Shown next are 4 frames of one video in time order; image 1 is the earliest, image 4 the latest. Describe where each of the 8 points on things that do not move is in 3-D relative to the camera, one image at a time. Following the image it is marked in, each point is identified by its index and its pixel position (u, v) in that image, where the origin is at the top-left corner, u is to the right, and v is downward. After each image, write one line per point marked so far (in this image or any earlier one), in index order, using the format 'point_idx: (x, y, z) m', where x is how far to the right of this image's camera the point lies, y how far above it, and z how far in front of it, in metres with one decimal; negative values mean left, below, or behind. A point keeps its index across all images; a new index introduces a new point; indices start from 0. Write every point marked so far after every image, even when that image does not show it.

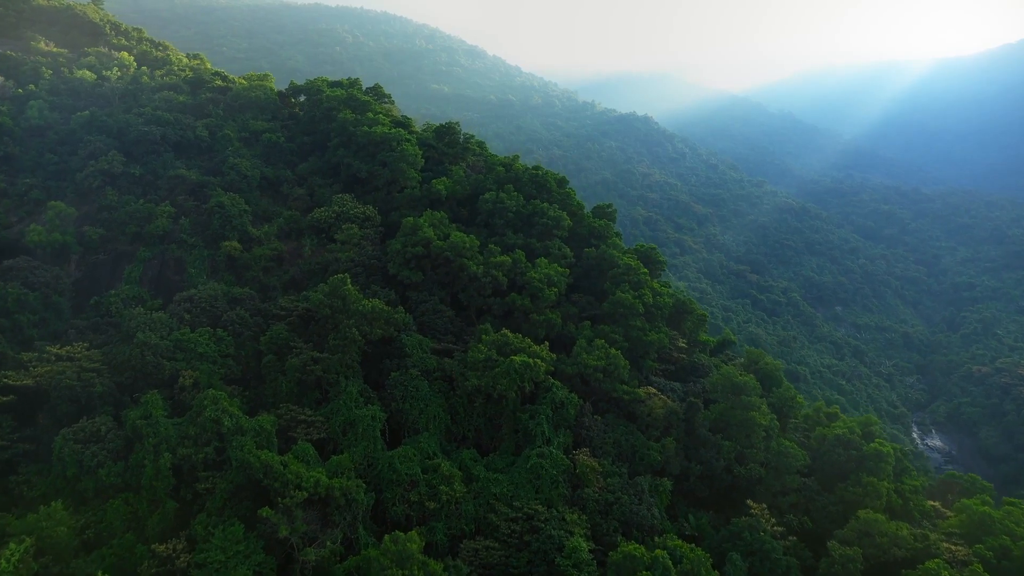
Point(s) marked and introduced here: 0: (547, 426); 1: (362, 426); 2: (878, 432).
0: (+0.8, -2.9, +15.7) m
1: (-3.0, -2.7, +14.9) m
2: (+9.0, -3.6, +18.1) m
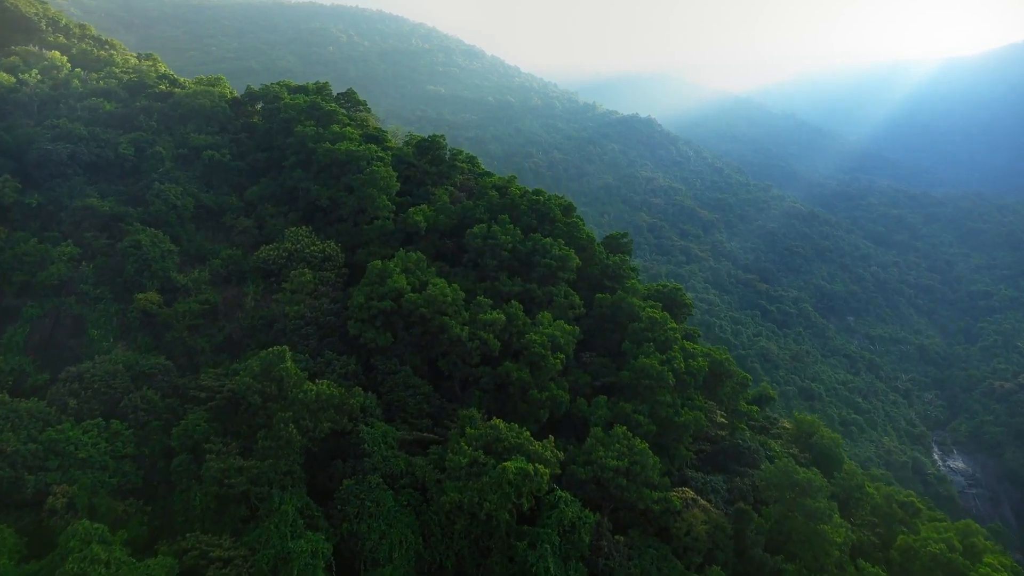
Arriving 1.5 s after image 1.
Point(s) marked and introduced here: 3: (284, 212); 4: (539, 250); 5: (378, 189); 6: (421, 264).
0: (+0.6, -4.2, +11.5) m
1: (-3.1, -4.0, +10.7) m
2: (+8.9, -4.9, +14.0) m
3: (-5.9, +1.9, +18.8) m
4: (+0.6, +0.9, +17.5) m
5: (-3.3, +2.5, +18.2) m
6: (-2.0, +0.5, +16.4) m
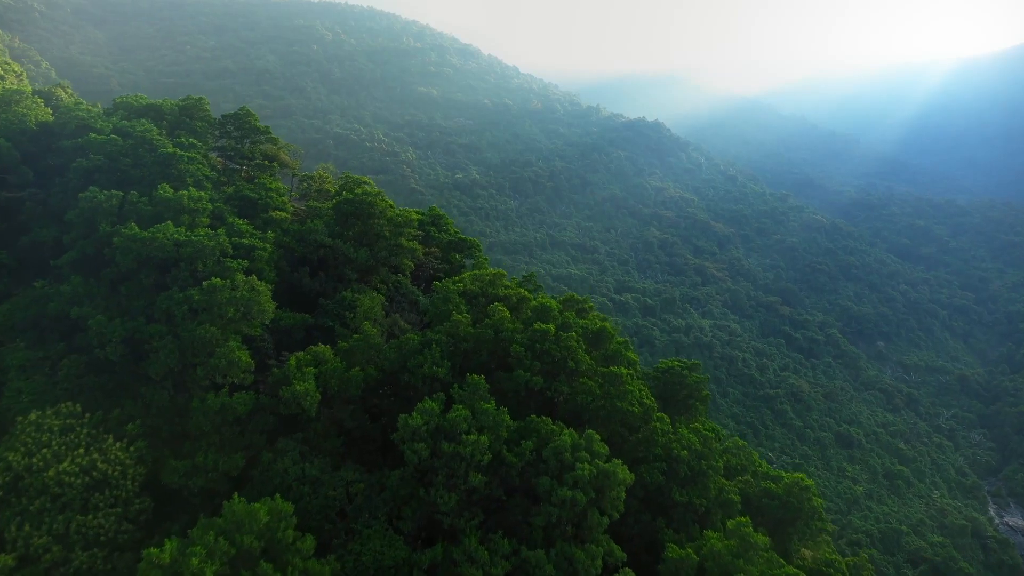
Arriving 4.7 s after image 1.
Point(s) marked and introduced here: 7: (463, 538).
0: (+0.4, -7.1, +2.3) m
1: (-3.4, -6.9, +1.5) m
2: (+8.7, -7.8, +4.8) m
3: (-6.1, -0.9, +9.6) m
4: (+0.4, -2.0, +8.3) m
5: (-3.6, -0.4, +9.1) m
6: (-2.2, -2.3, +7.2) m
7: (-0.5, -2.7, +7.8) m
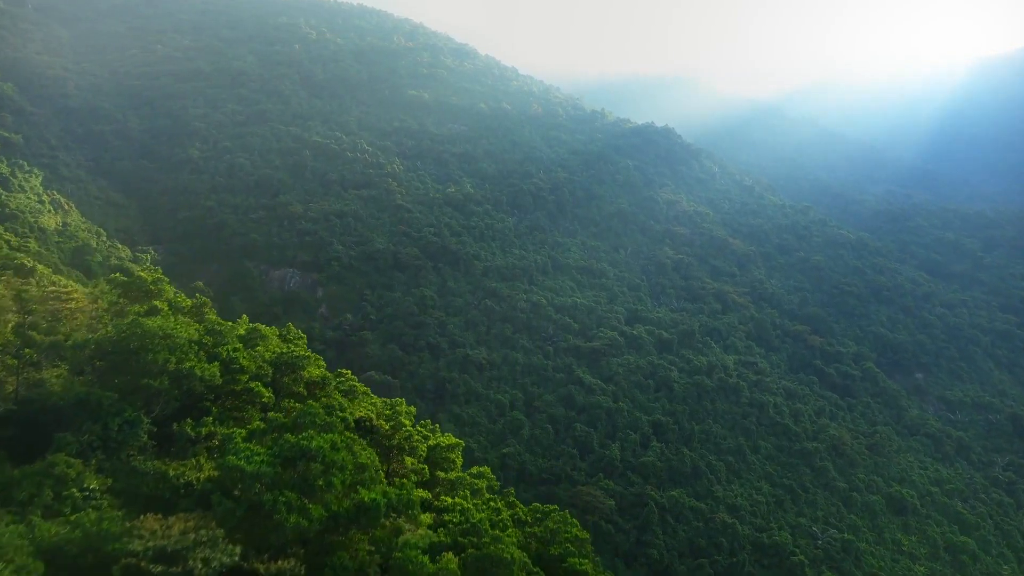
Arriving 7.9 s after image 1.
0: (+0.2, -10.1, -7.1) m
1: (-3.6, -9.9, -7.9) m
2: (+8.5, -10.8, -4.6) m
3: (-6.3, -3.9, +0.2) m
4: (+0.2, -5.0, -1.1) m
5: (-3.8, -3.4, -0.4) m
6: (-2.5, -5.3, -2.2) m
7: (-0.7, -5.7, -1.6) m
